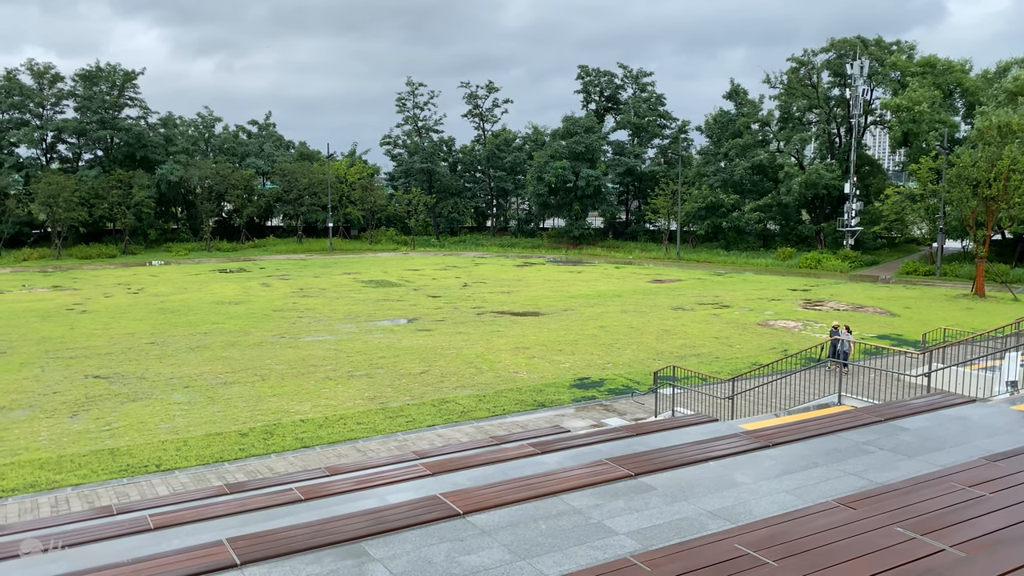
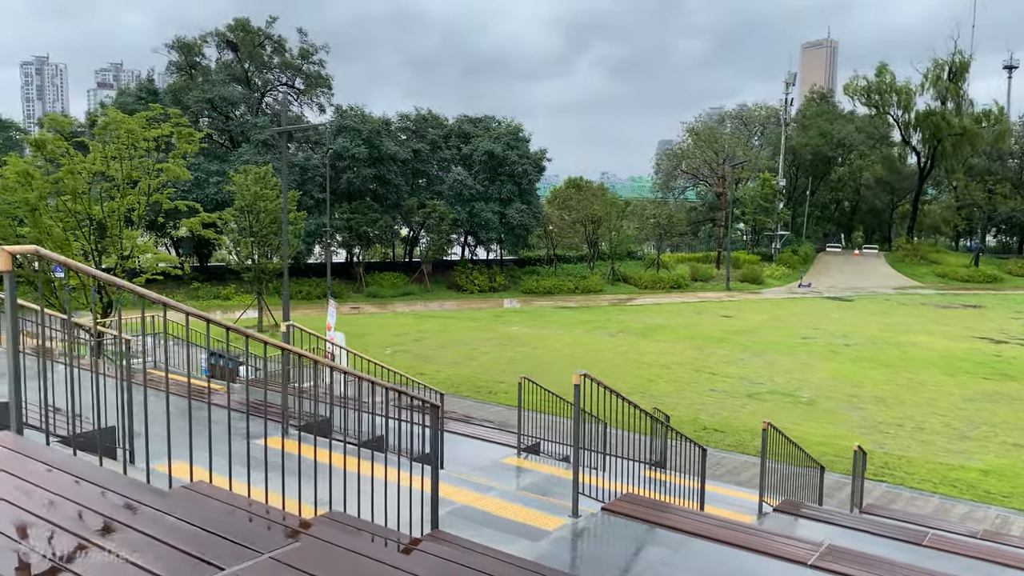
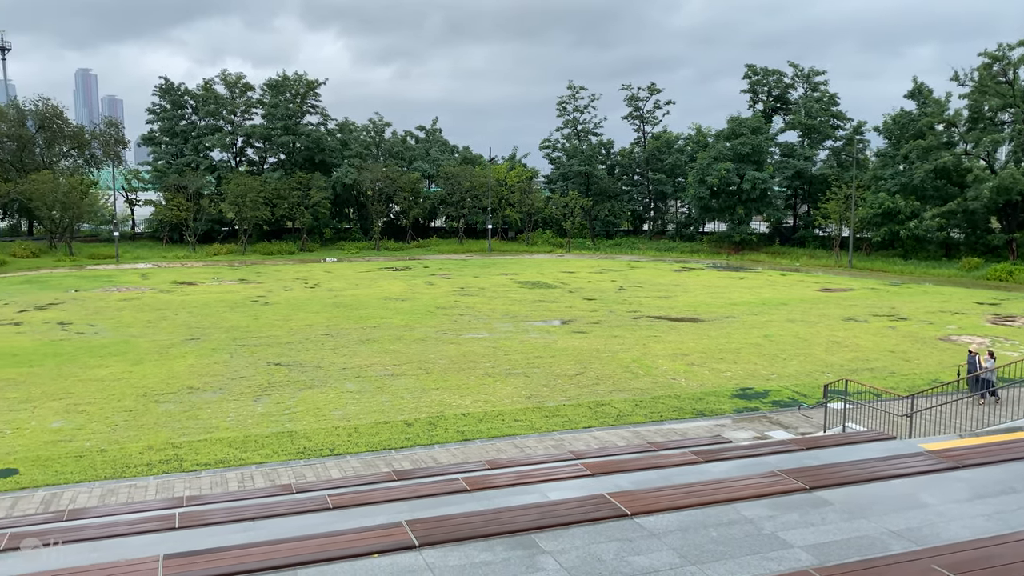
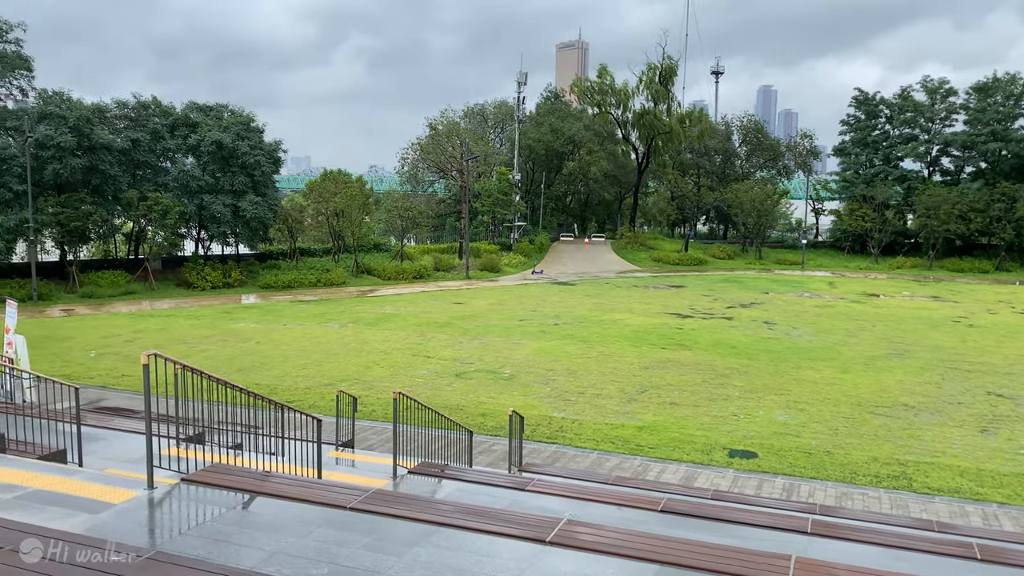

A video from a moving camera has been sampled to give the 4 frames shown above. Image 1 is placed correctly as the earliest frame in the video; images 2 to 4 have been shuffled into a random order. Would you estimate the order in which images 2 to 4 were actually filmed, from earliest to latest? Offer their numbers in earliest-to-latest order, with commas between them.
3, 4, 2
